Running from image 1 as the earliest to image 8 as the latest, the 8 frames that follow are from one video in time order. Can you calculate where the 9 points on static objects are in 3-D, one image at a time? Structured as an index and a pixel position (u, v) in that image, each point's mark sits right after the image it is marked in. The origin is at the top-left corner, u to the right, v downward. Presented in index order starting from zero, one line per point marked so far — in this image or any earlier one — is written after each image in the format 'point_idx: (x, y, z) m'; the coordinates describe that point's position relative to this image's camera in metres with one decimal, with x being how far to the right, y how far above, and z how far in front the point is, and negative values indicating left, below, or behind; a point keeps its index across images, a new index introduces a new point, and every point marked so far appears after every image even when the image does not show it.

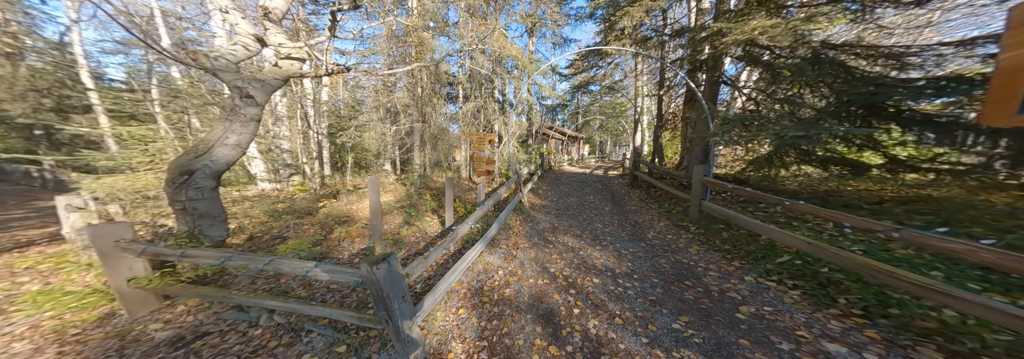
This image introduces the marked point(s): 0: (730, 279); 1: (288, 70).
0: (+2.5, -1.1, +2.5) m
1: (-3.0, +1.4, +3.1) m
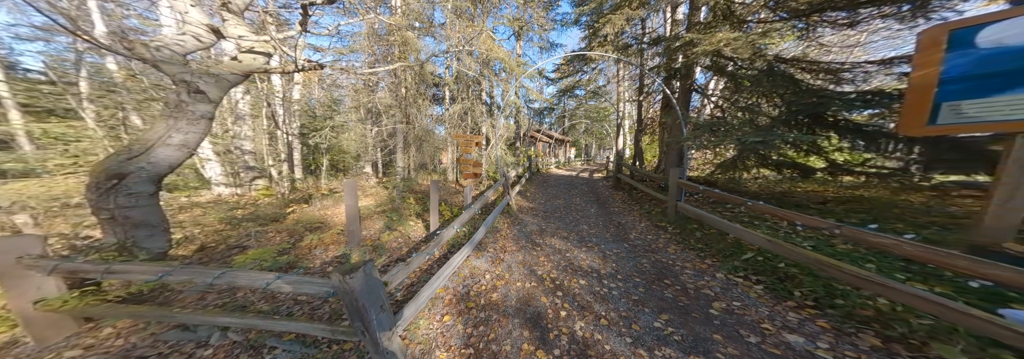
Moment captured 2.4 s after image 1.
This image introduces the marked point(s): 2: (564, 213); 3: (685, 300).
0: (+2.3, -1.2, +2.7) m
1: (-3.2, +1.4, +2.9) m
2: (+1.4, -0.9, +5.5) m
3: (+1.7, -1.2, +2.3) m
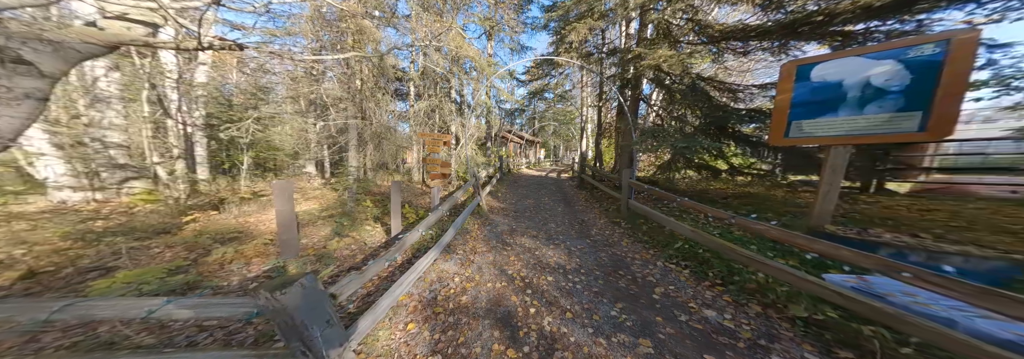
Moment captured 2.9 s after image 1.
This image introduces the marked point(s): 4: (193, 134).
0: (+1.9, -1.2, +3.1) m
1: (-3.6, +1.4, +2.3) m
2: (+0.5, -0.9, +5.7) m
3: (+1.4, -1.2, +2.6) m
4: (-7.3, +1.0, +5.5) m
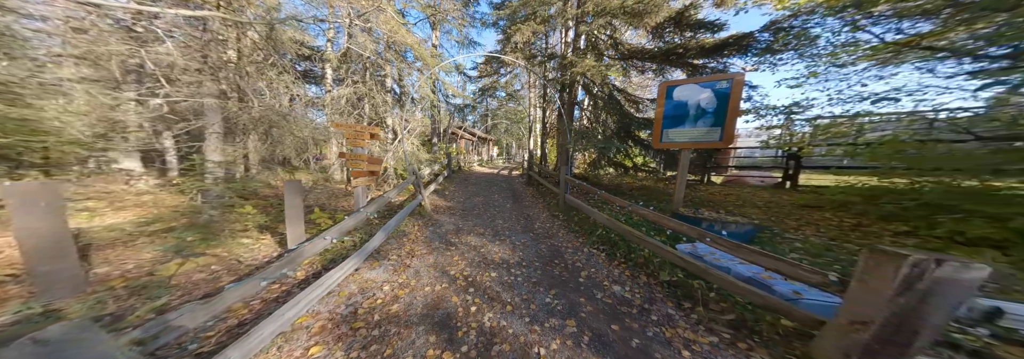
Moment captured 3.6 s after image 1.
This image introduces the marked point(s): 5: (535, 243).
0: (+1.0, -1.1, +3.5) m
1: (-4.0, +1.5, +1.1) m
2: (-1.0, -0.7, +5.6) m
3: (+0.6, -1.1, +2.8) m
4: (-8.4, +1.4, +3.3) m
5: (+0.3, -1.0, +3.7) m
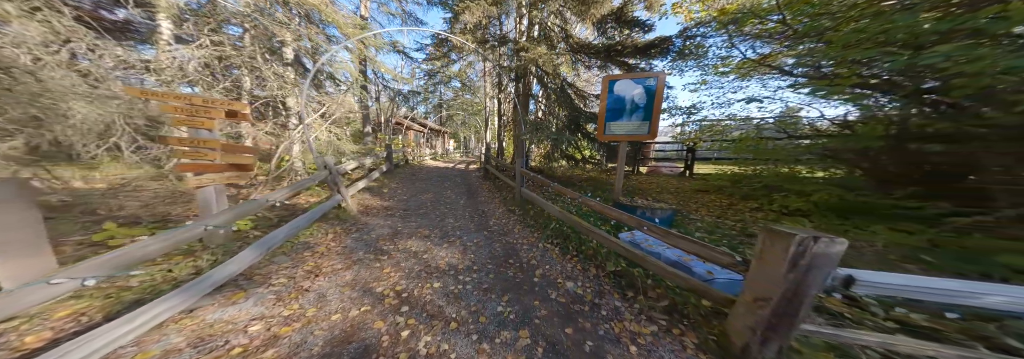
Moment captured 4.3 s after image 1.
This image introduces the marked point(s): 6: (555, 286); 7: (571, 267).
0: (+0.3, -1.1, +3.4) m
1: (-4.2, +1.5, +0.2) m
2: (-2.0, -0.6, +5.2) m
3: (+0.1, -1.1, +2.7) m
4: (-8.9, +1.4, +1.6) m
5: (-0.4, -0.9, +3.5) m
6: (+0.5, -1.1, +2.5) m
7: (+0.7, -1.1, +2.8) m
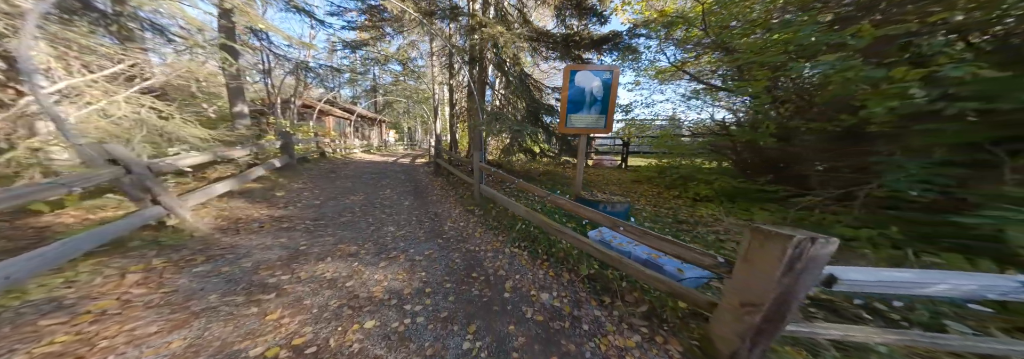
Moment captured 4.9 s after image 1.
0: (-0.2, -1.0, +3.0) m
1: (-4.0, +1.4, -1.0) m
2: (-2.9, -0.6, +4.3) m
3: (-0.3, -1.1, +2.3) m
4: (-8.8, +1.3, -0.7) m
5: (-0.9, -0.9, +3.0) m
6: (+0.1, -1.1, +2.2) m
7: (+0.3, -1.0, +2.6) m
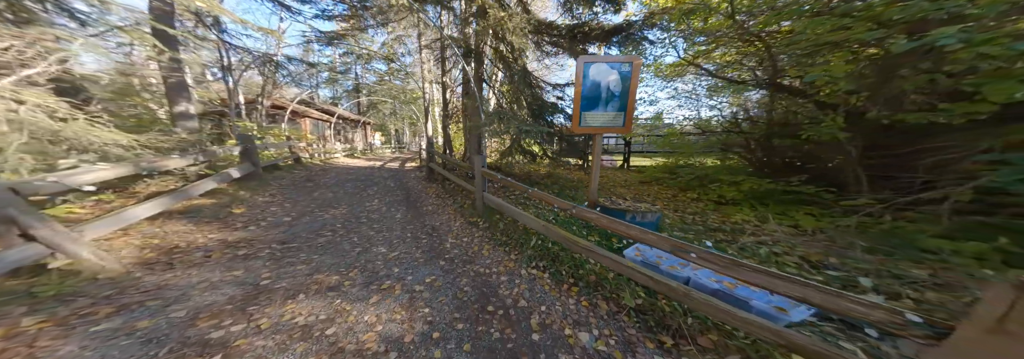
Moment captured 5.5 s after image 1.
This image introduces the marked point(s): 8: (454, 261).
0: (0.0, -1.1, +2.6) m
1: (-3.6, +1.3, -1.7) m
2: (-2.8, -0.7, +3.7) m
3: (-0.1, -1.2, +1.9) m
4: (-8.5, +1.0, -1.6) m
5: (-0.8, -1.0, +2.5) m
6: (+0.4, -1.2, +1.8) m
7: (+0.5, -1.1, +2.2) m
8: (-0.9, -1.0, +3.0) m
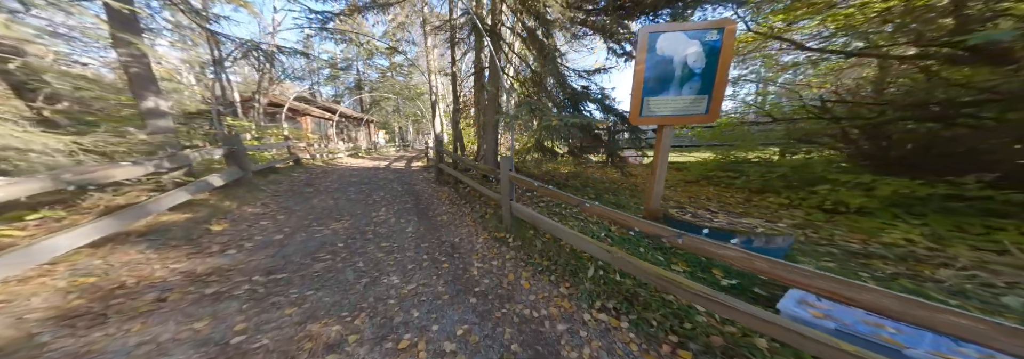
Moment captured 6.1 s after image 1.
0: (+0.5, -1.2, +1.9) m
1: (-3.2, +1.1, -2.4) m
2: (-2.3, -0.8, +3.0) m
3: (+0.4, -1.2, +1.2) m
4: (-8.1, +0.7, -2.2) m
5: (-0.3, -1.1, +1.8) m
6: (+0.8, -1.3, +1.0) m
7: (+1.0, -1.2, +1.4) m
8: (-0.4, -1.0, +2.3) m
